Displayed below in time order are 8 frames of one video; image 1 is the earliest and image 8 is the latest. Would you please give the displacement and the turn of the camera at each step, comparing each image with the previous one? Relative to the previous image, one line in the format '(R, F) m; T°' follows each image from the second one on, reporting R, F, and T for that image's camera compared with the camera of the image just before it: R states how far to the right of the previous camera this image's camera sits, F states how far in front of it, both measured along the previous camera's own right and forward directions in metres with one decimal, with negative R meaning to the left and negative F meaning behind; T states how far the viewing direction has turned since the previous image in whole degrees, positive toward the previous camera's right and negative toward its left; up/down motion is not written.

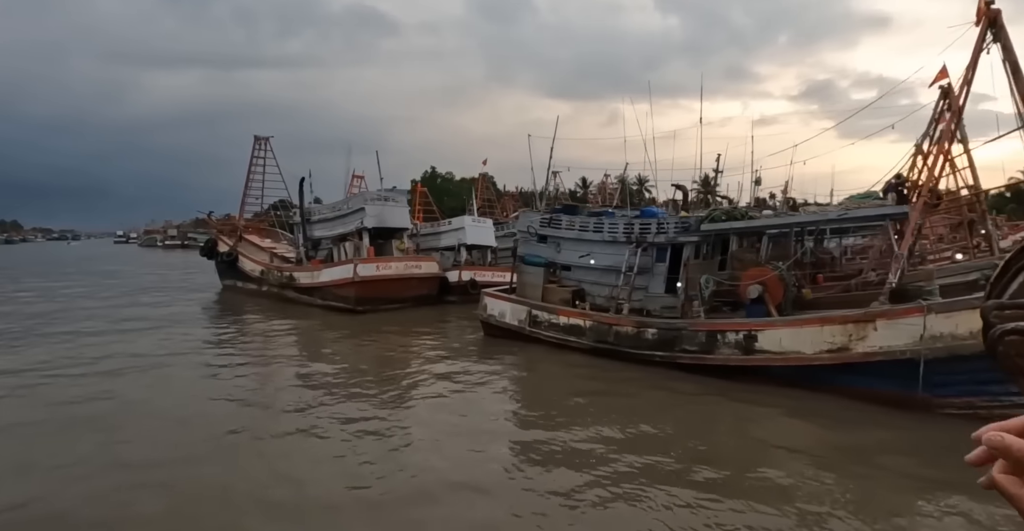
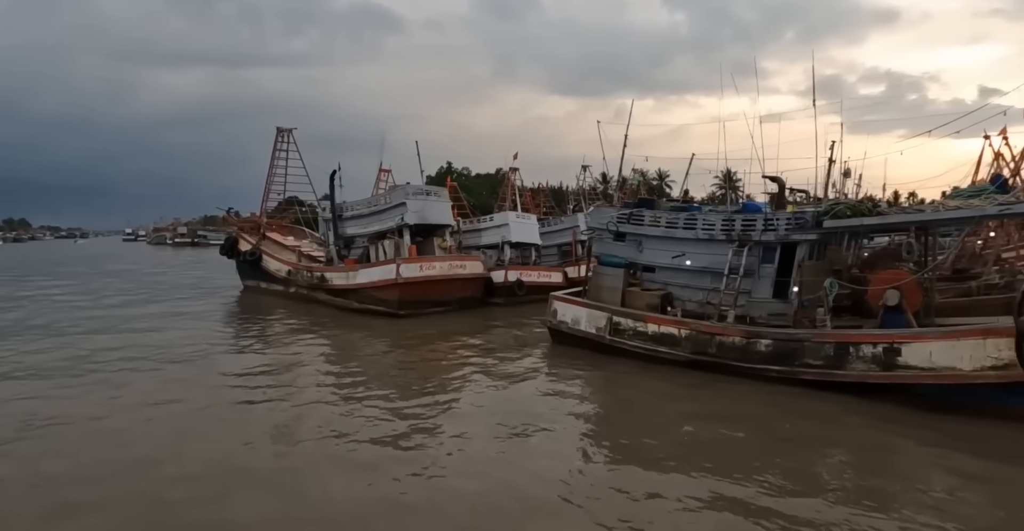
(-1.3, +1.4) m; 0°
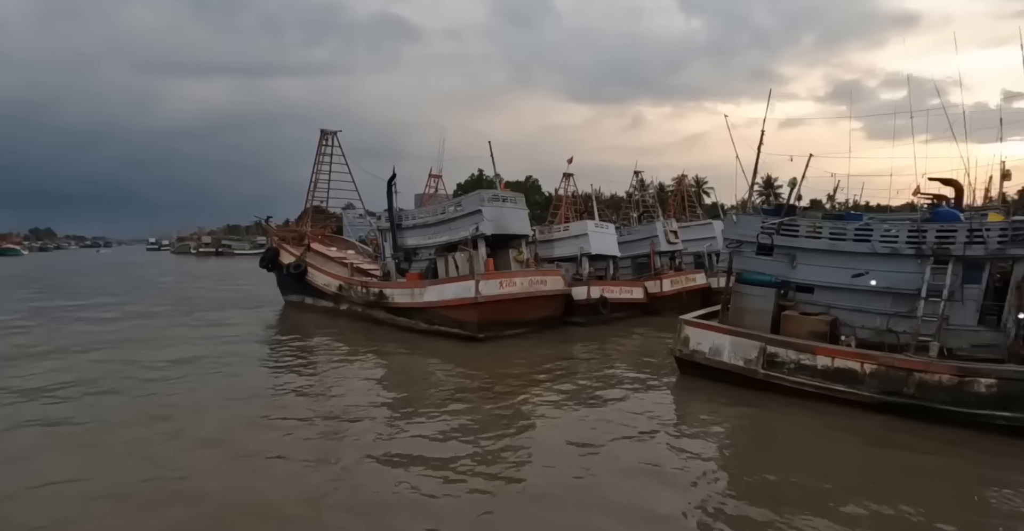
(-1.8, +1.8) m; -1°
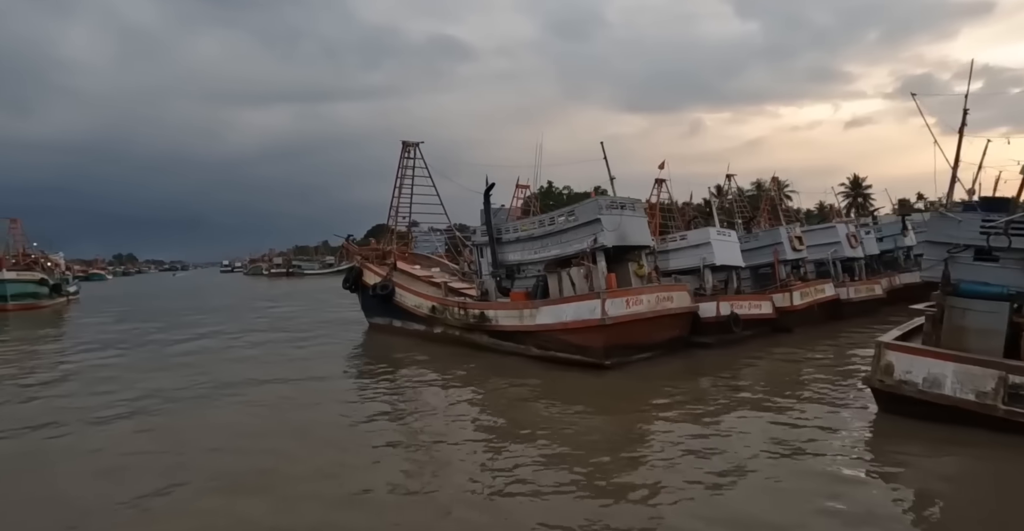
(-1.4, +1.5) m; -5°
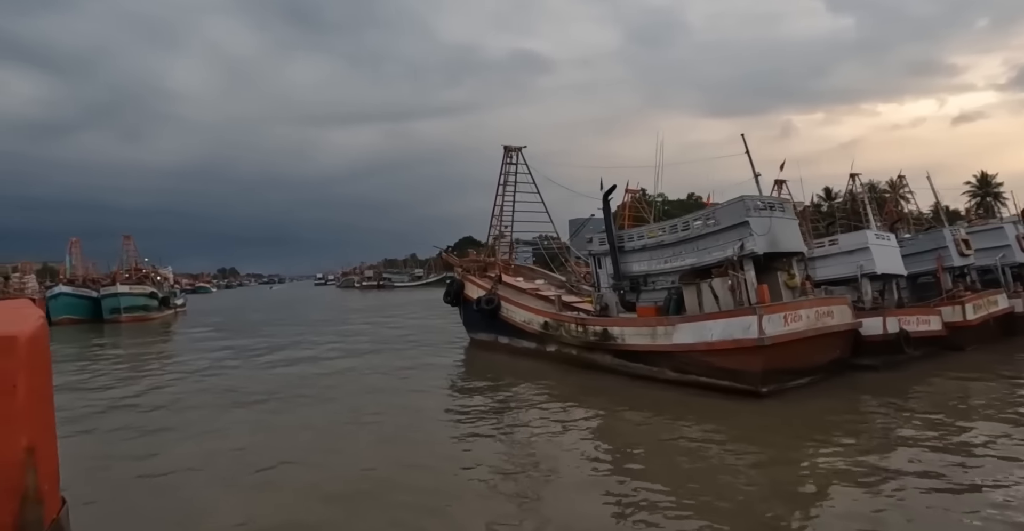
(-0.9, +1.4) m; -7°
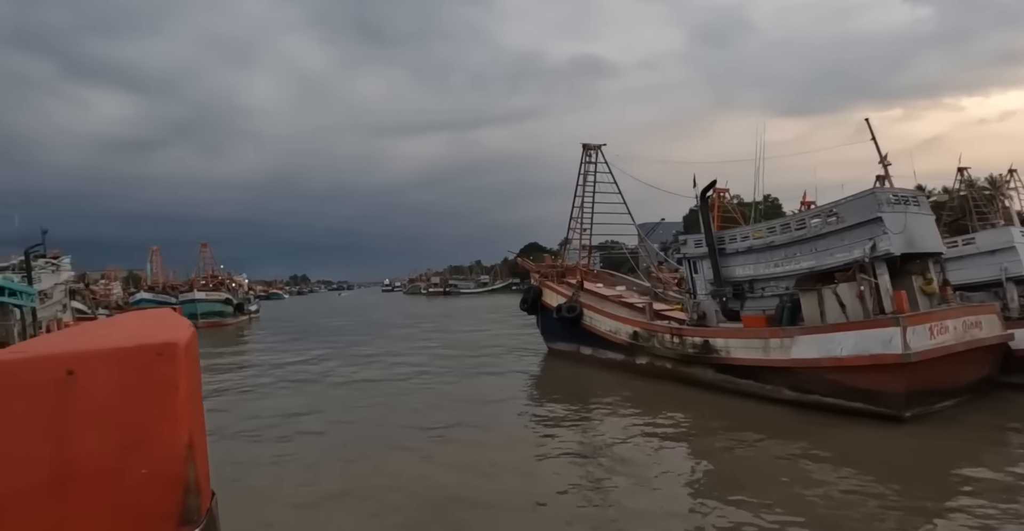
(-0.5, +1.0) m; -5°
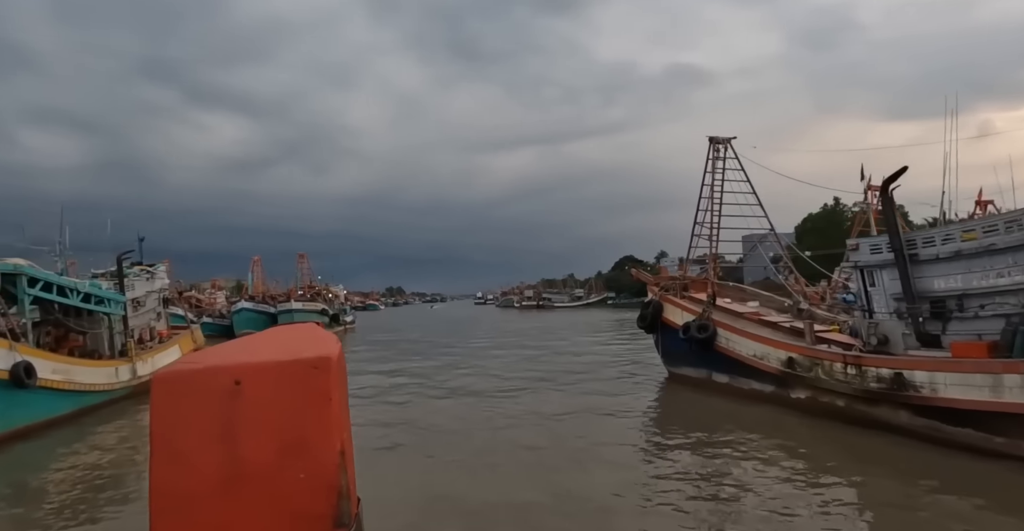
(-0.6, +1.9) m; -8°
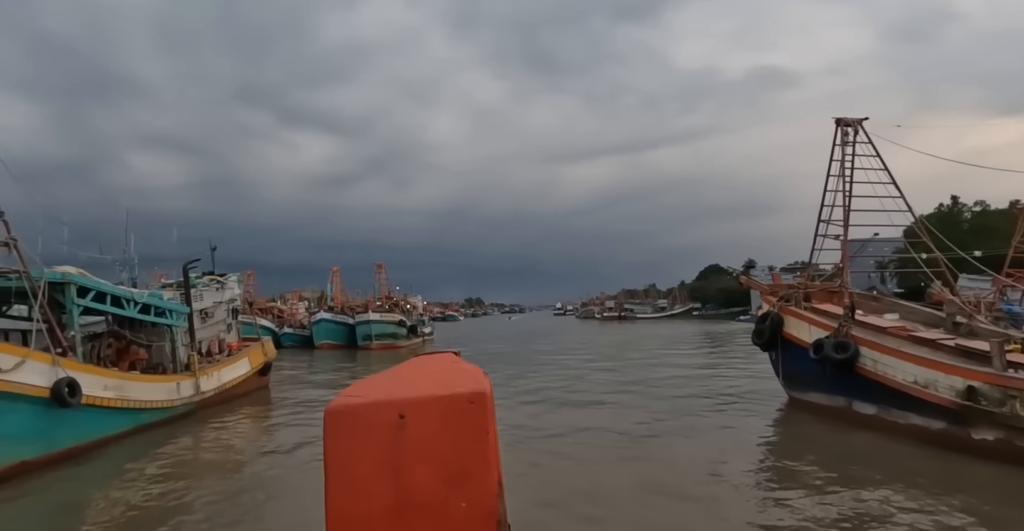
(-0.2, +1.6) m; -7°
